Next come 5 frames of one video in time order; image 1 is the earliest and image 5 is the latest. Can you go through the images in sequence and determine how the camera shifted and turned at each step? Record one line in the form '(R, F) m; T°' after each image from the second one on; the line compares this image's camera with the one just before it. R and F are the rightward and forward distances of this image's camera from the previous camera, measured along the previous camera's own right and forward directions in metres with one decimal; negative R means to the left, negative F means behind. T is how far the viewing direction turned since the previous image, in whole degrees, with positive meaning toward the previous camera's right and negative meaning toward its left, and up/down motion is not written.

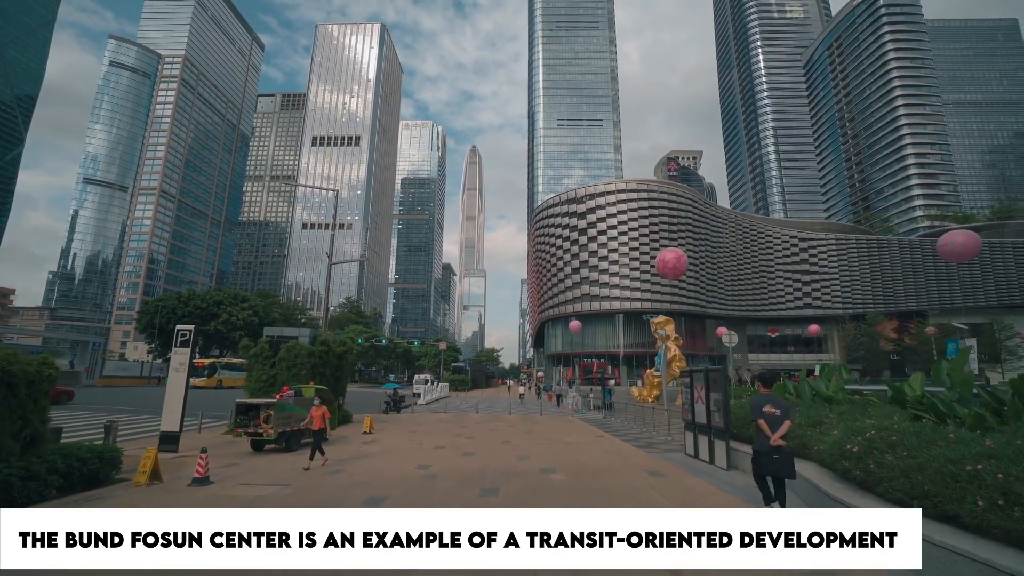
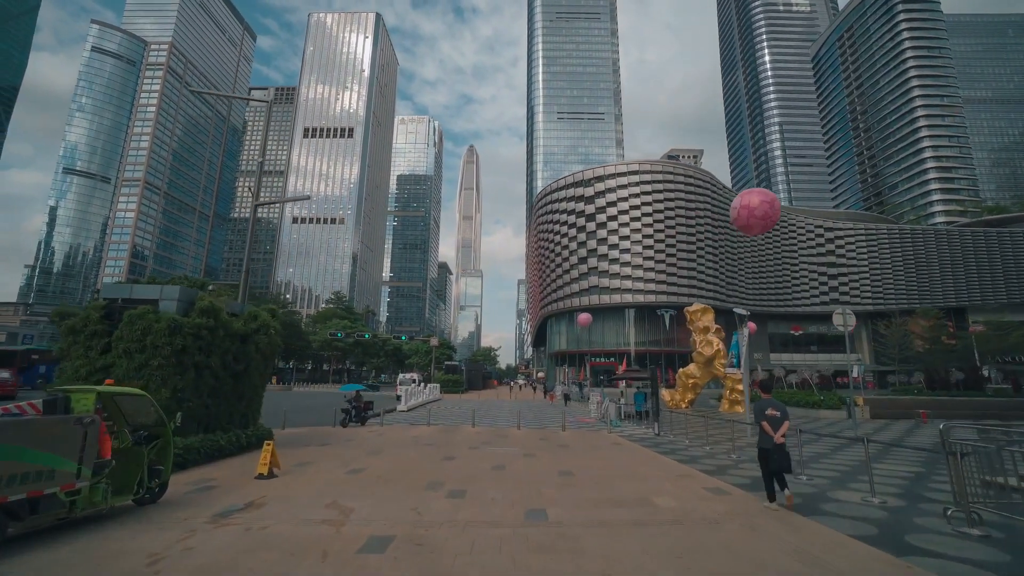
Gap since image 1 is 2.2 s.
(-0.4, +5.7) m; 0°
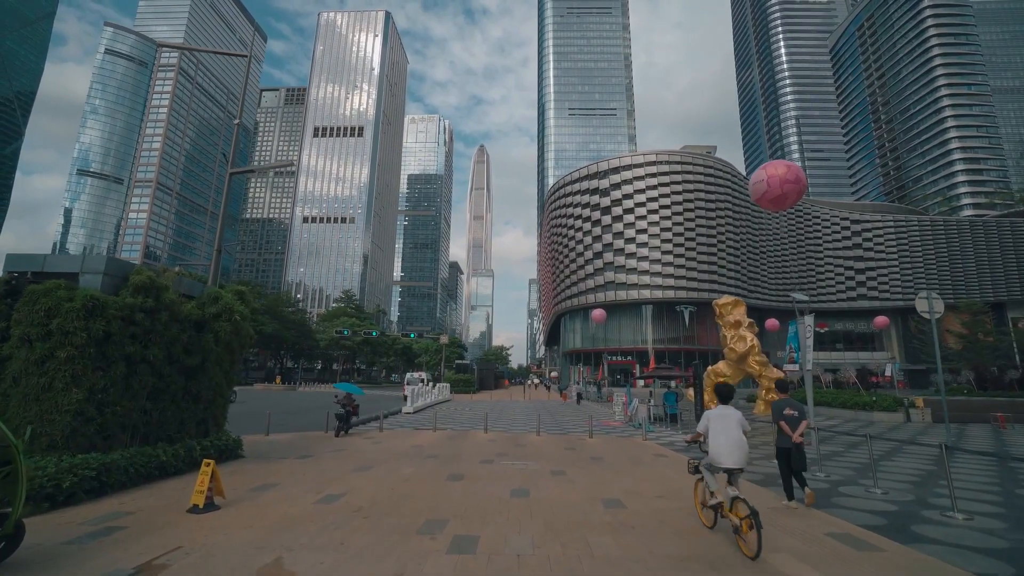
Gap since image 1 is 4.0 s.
(-0.2, +1.9) m; -1°
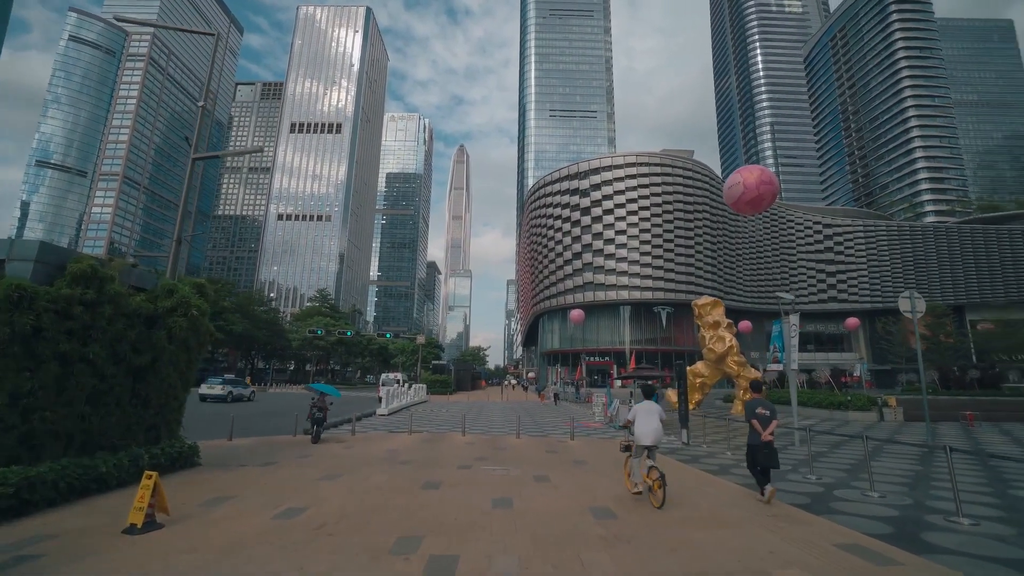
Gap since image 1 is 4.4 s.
(-0.1, +0.4) m; +3°
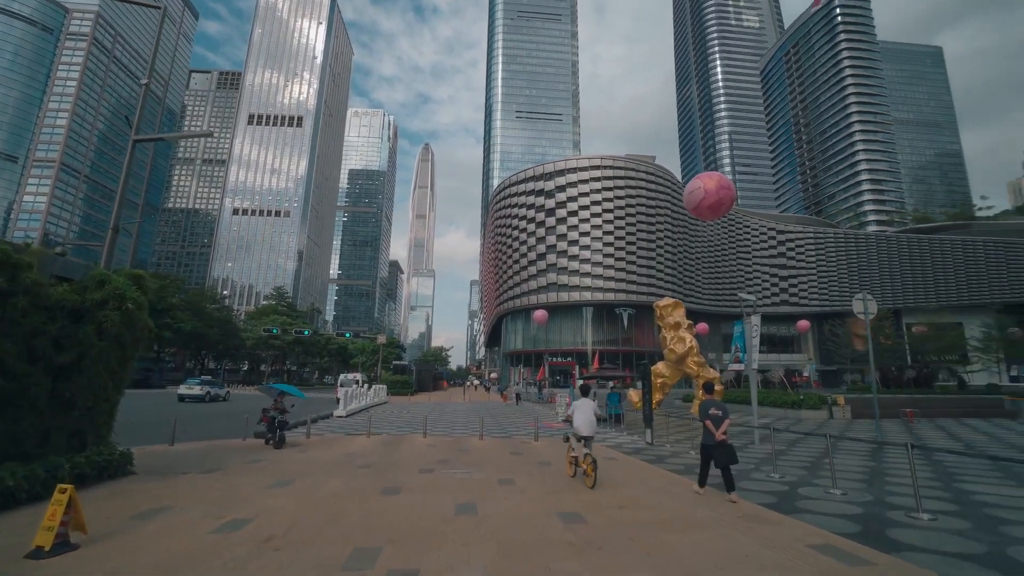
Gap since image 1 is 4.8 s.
(0.0, +0.3) m; +4°
